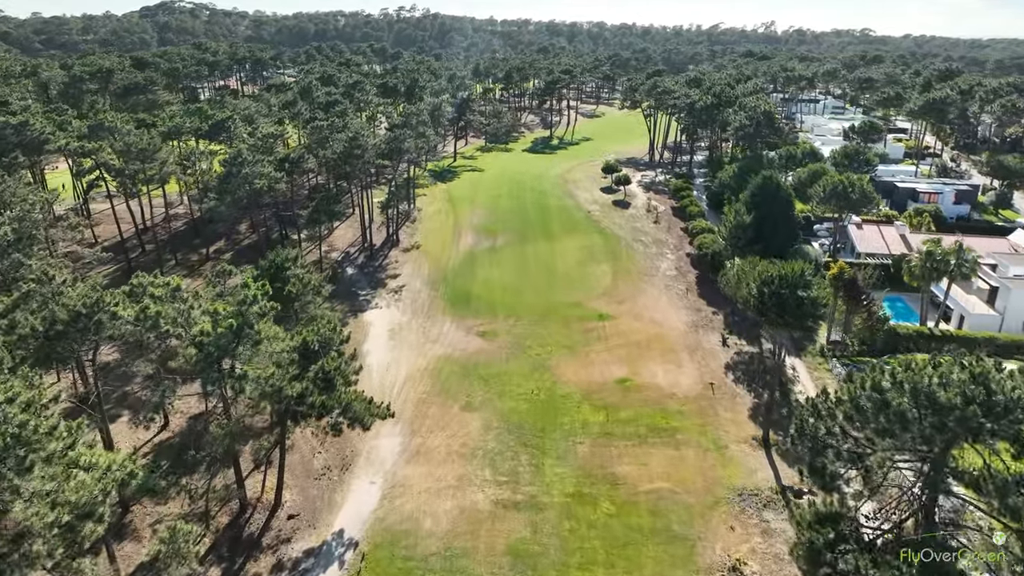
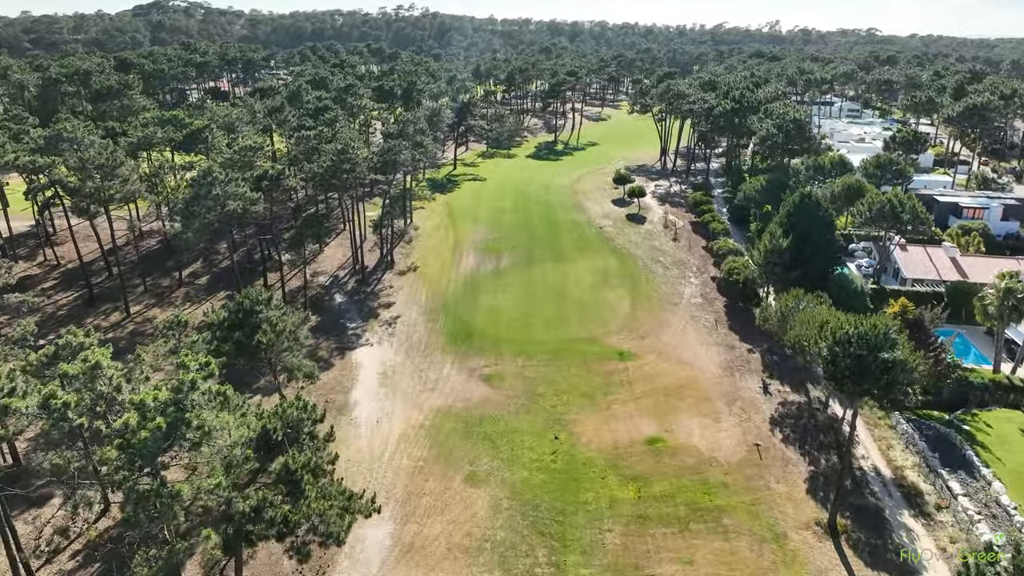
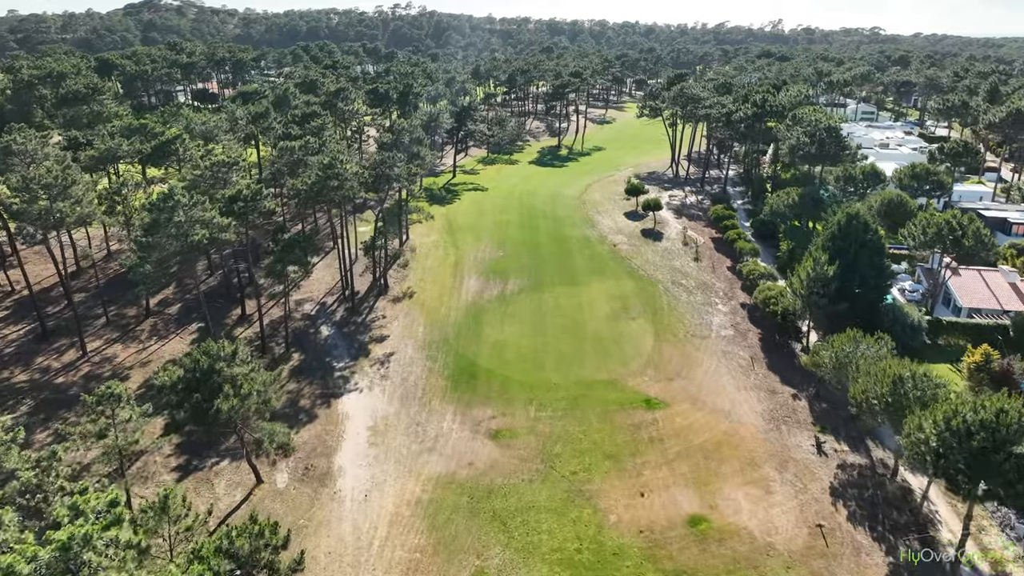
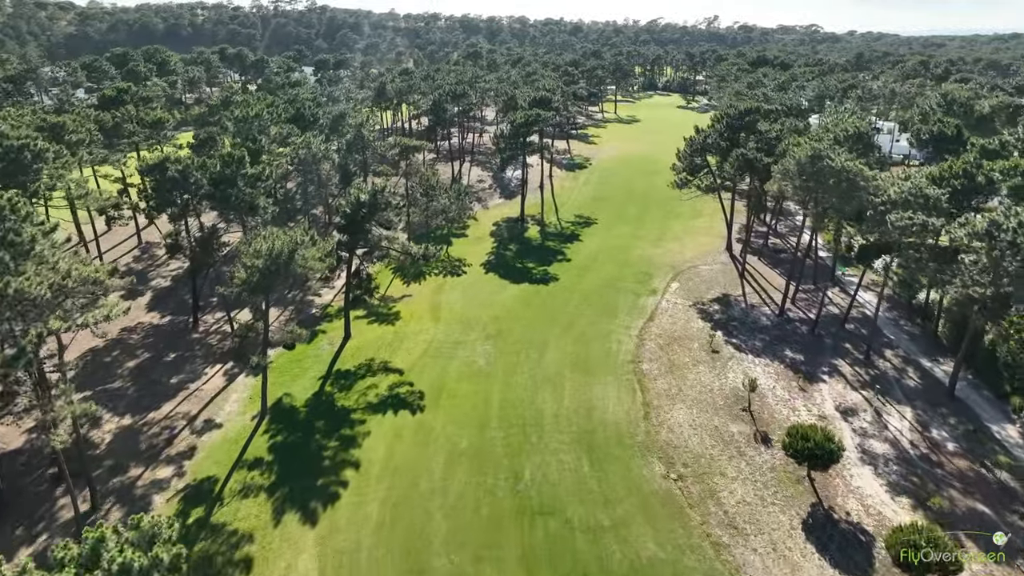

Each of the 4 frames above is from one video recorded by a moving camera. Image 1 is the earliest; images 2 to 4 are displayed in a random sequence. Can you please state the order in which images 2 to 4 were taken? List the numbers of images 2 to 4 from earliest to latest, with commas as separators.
2, 3, 4
